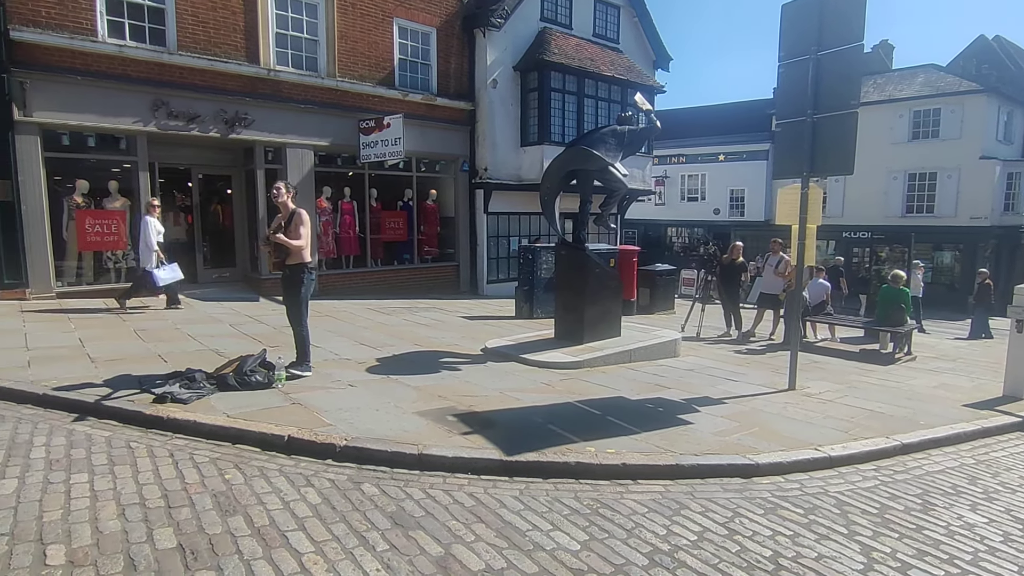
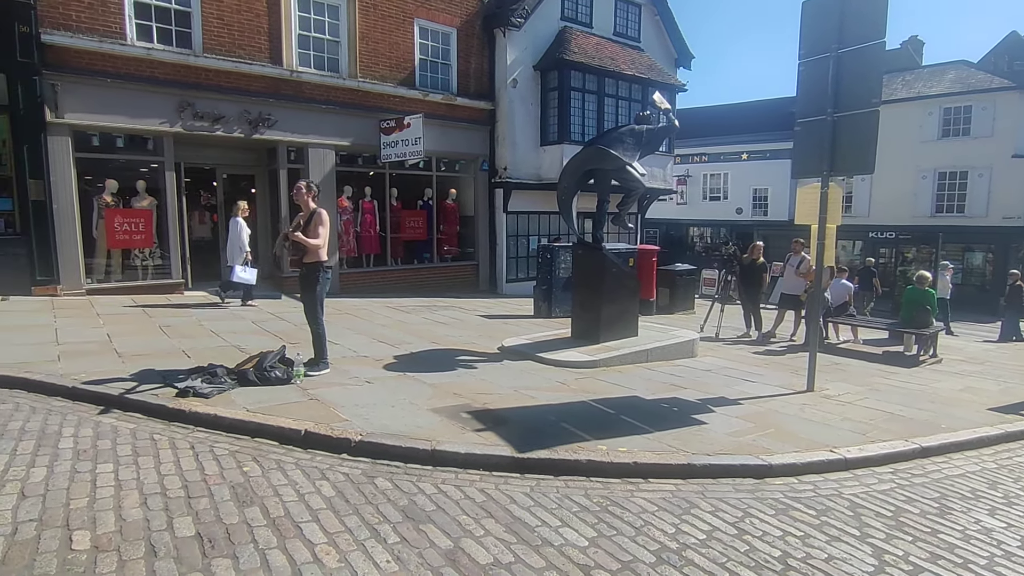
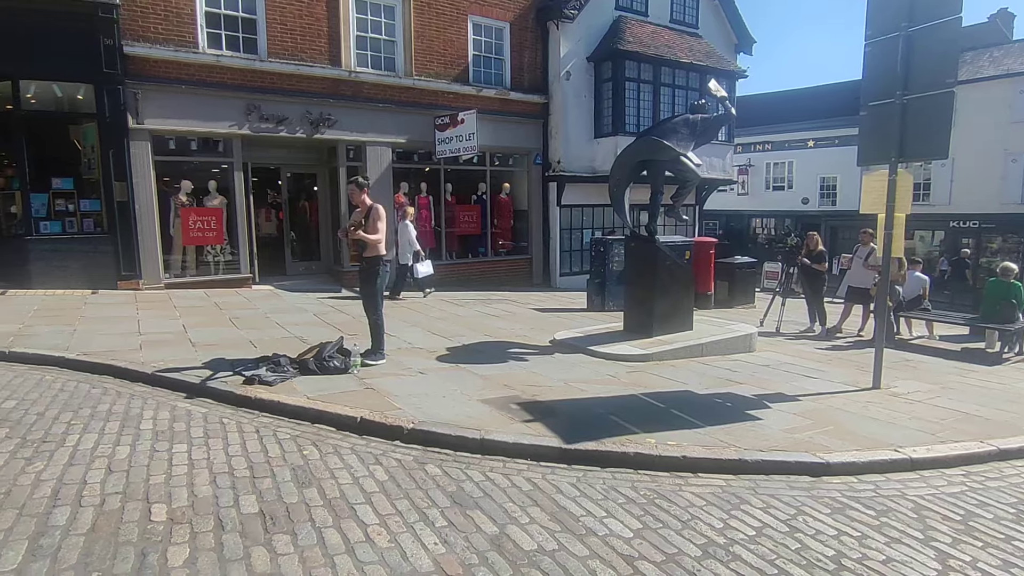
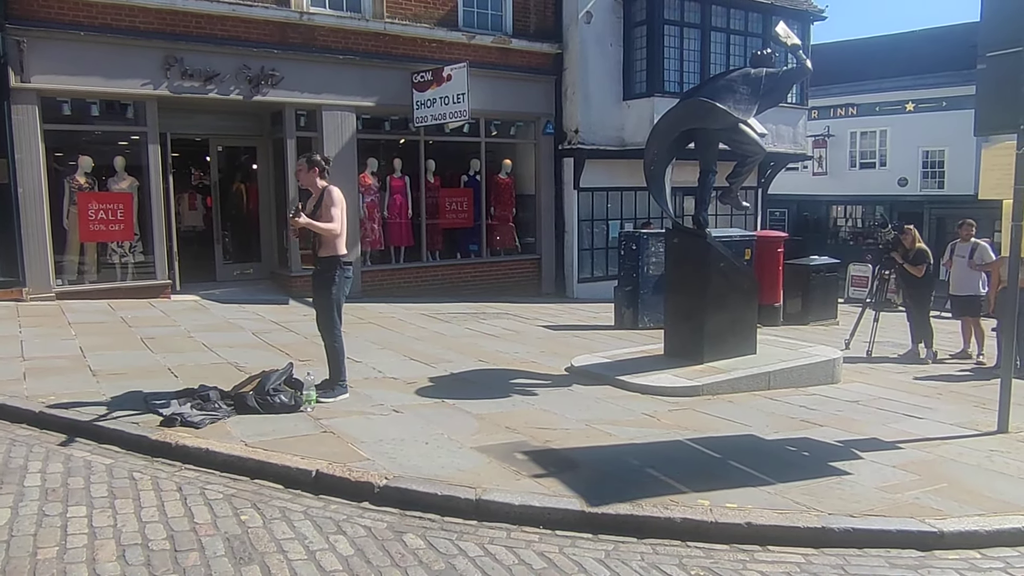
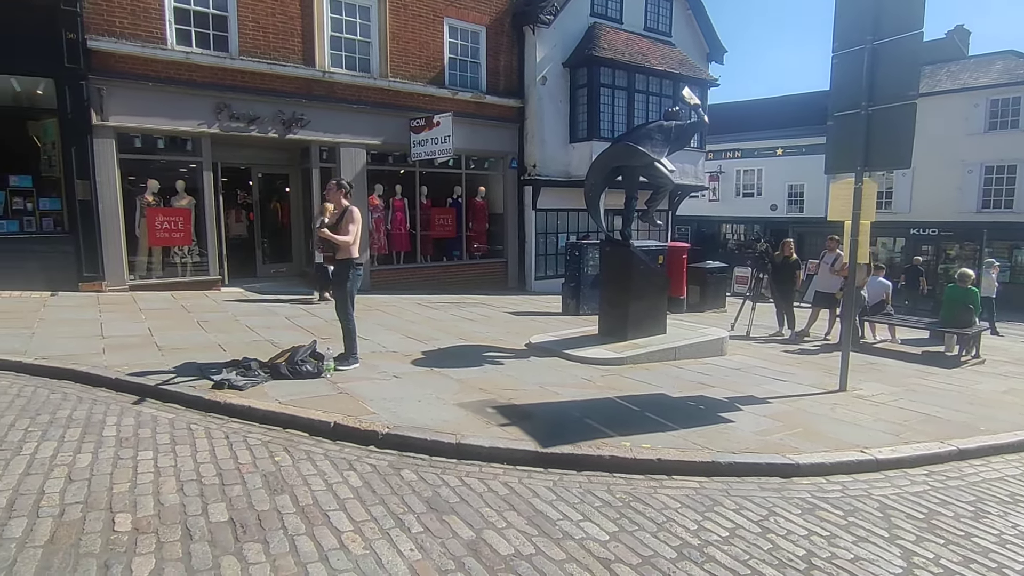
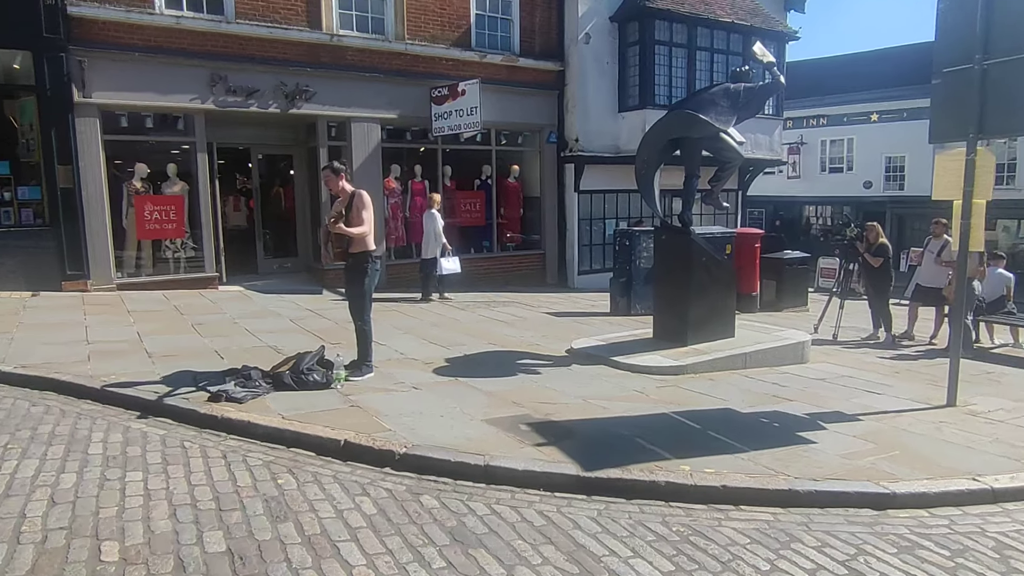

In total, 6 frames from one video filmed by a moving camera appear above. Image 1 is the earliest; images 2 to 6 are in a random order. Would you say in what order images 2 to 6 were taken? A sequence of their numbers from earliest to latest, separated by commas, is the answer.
2, 5, 3, 6, 4
